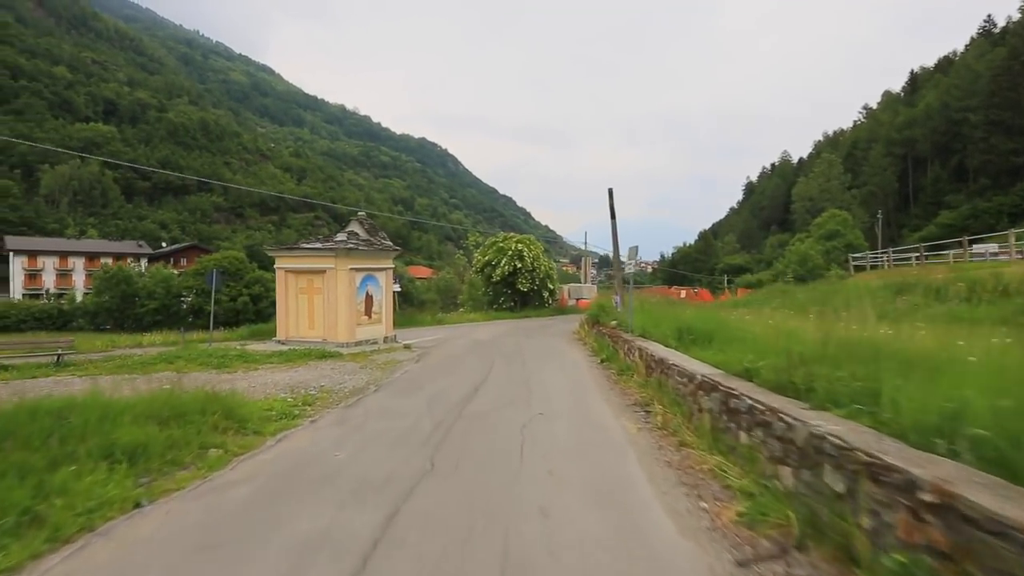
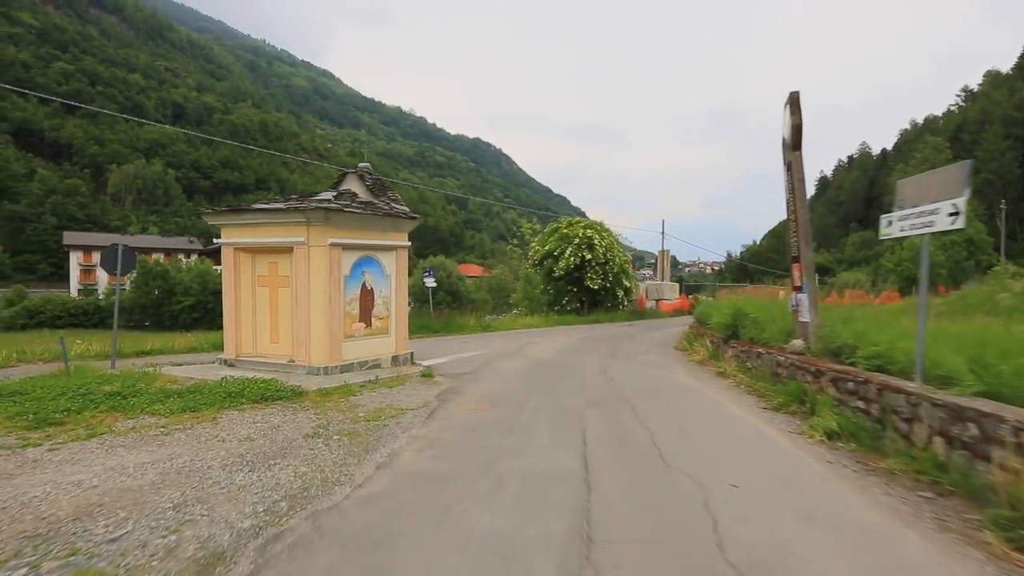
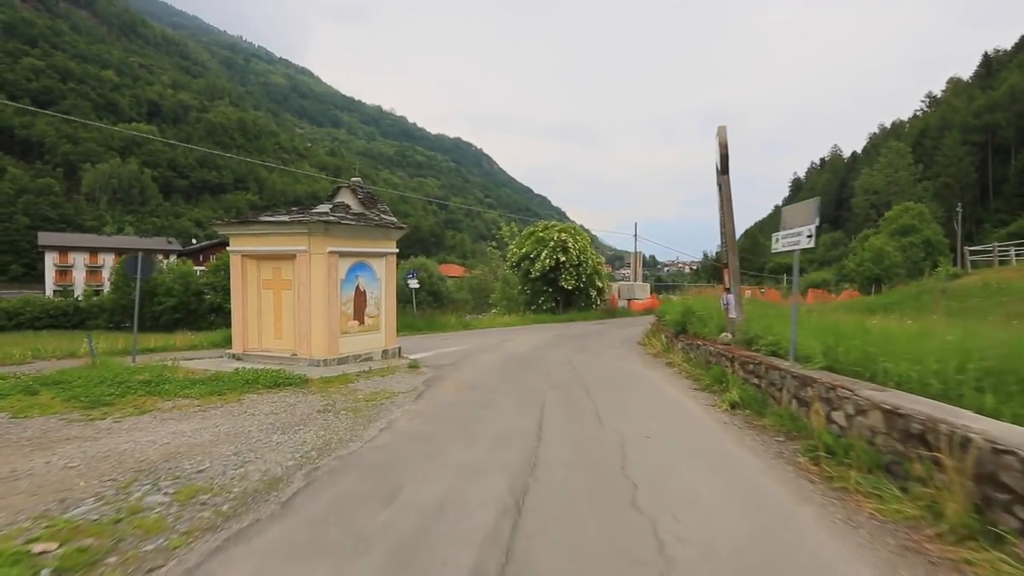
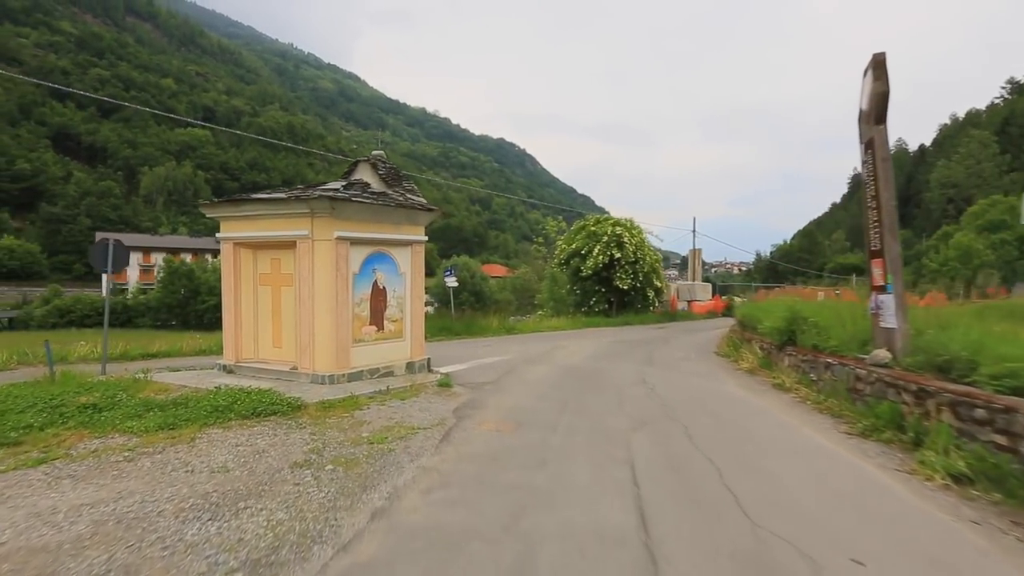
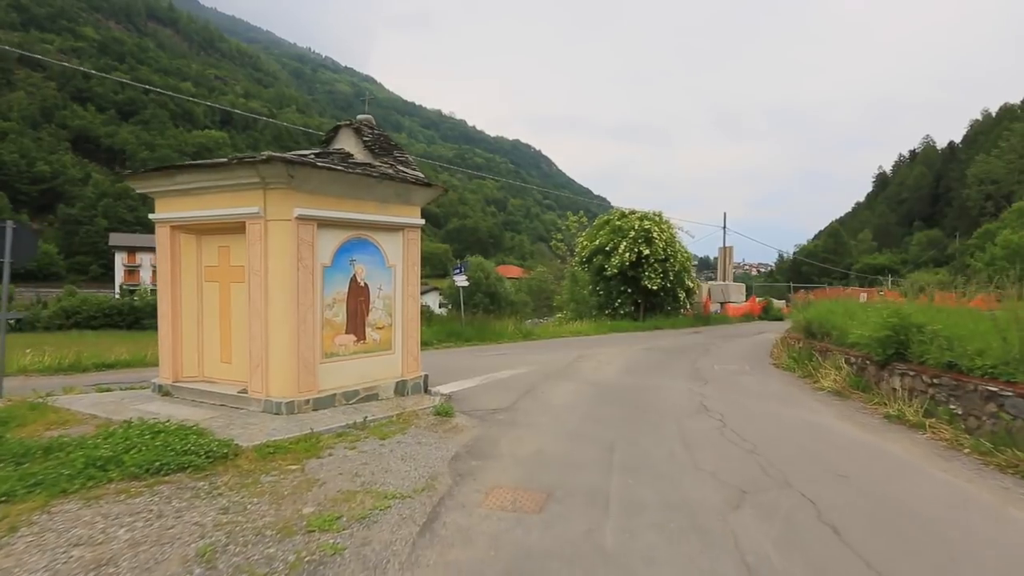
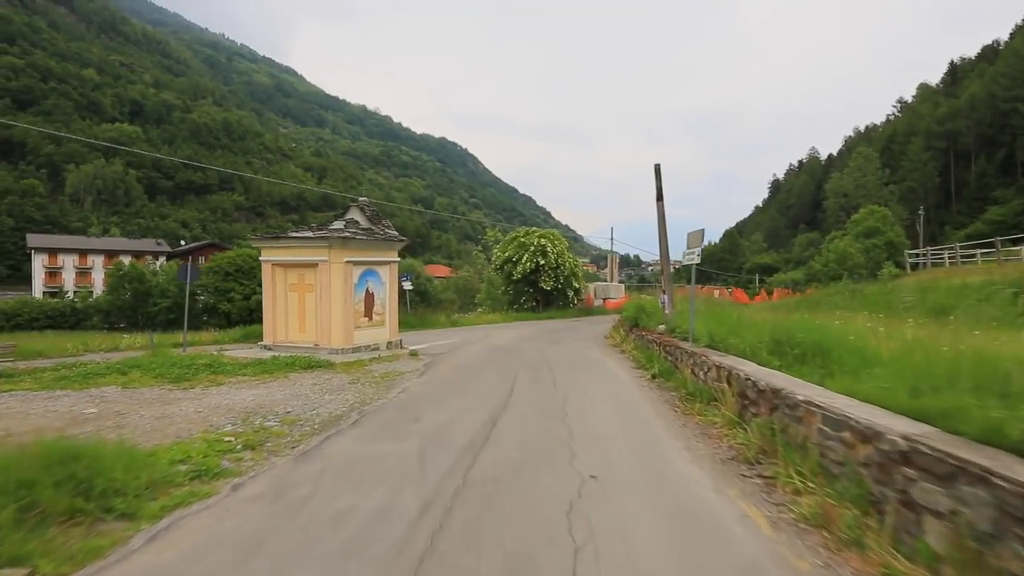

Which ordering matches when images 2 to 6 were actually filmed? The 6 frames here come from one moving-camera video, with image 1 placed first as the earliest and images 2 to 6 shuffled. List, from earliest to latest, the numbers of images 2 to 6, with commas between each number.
6, 3, 2, 4, 5
